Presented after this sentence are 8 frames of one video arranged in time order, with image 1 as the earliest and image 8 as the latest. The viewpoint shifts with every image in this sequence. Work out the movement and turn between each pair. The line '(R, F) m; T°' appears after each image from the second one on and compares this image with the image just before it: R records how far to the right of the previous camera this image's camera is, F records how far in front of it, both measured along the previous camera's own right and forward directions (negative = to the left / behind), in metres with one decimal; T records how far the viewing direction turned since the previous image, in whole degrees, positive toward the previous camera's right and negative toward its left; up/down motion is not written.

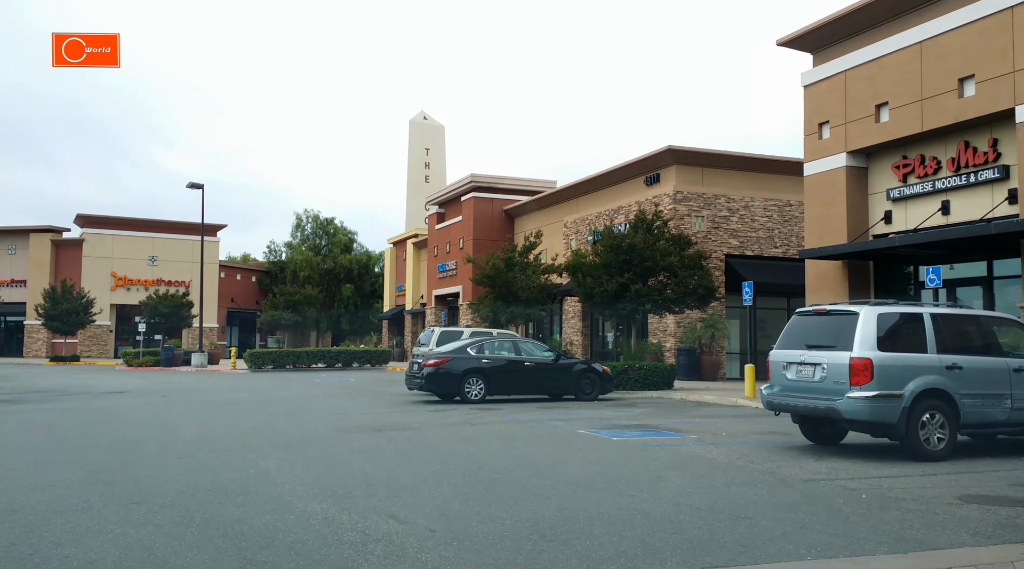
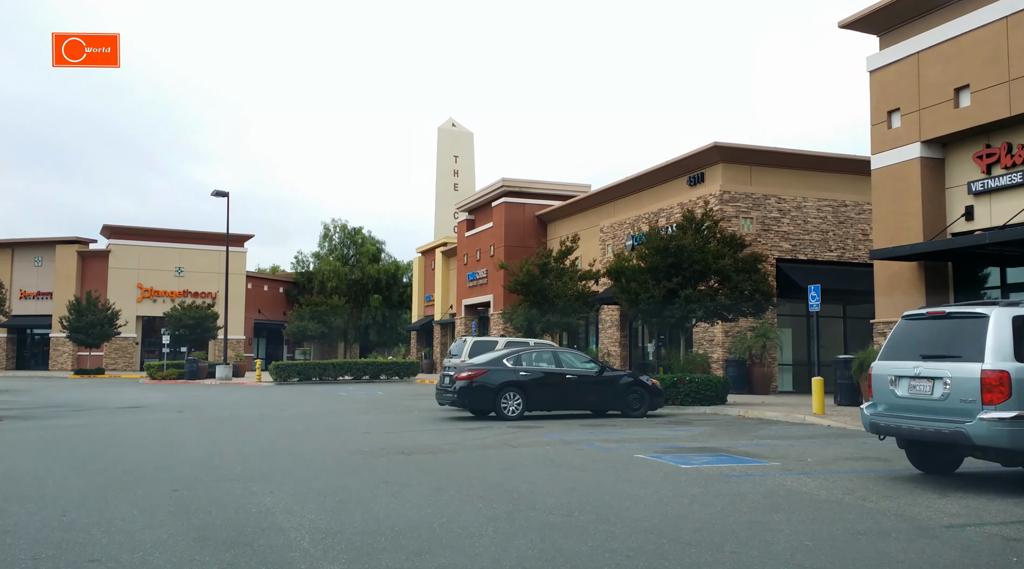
(-0.3, +1.7) m; -2°
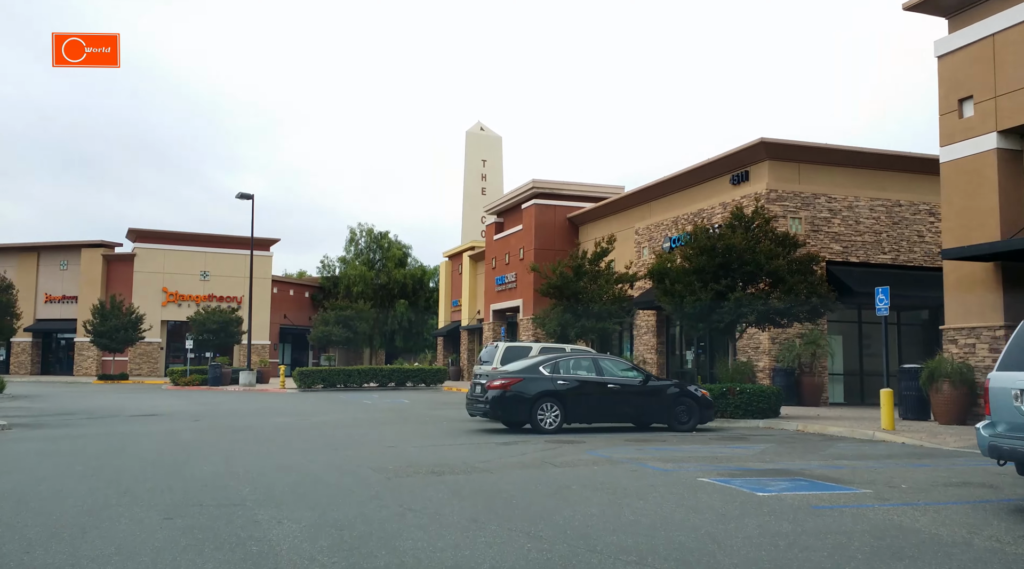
(-0.2, +1.4) m; -2°
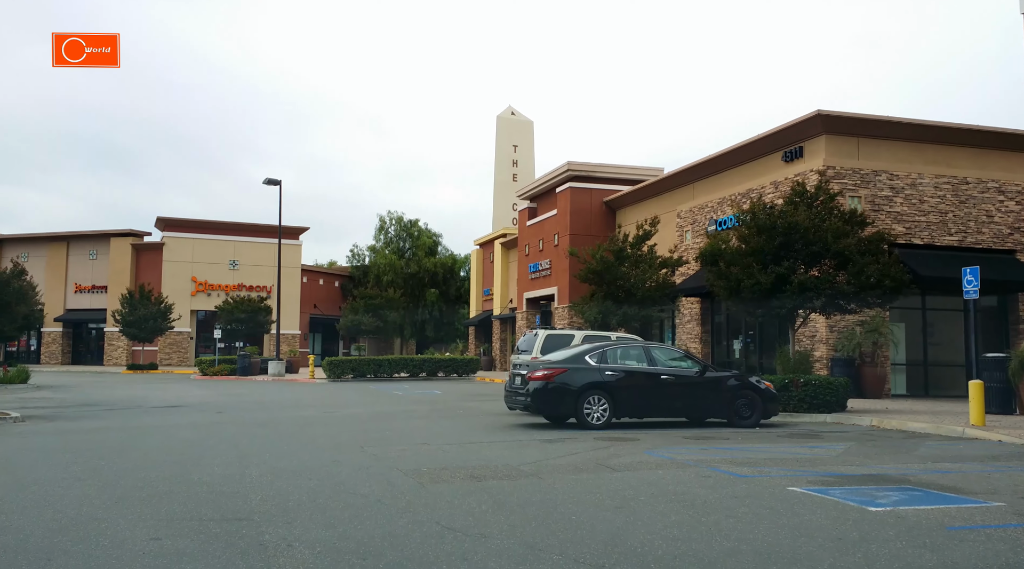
(-0.2, +1.4) m; -2°
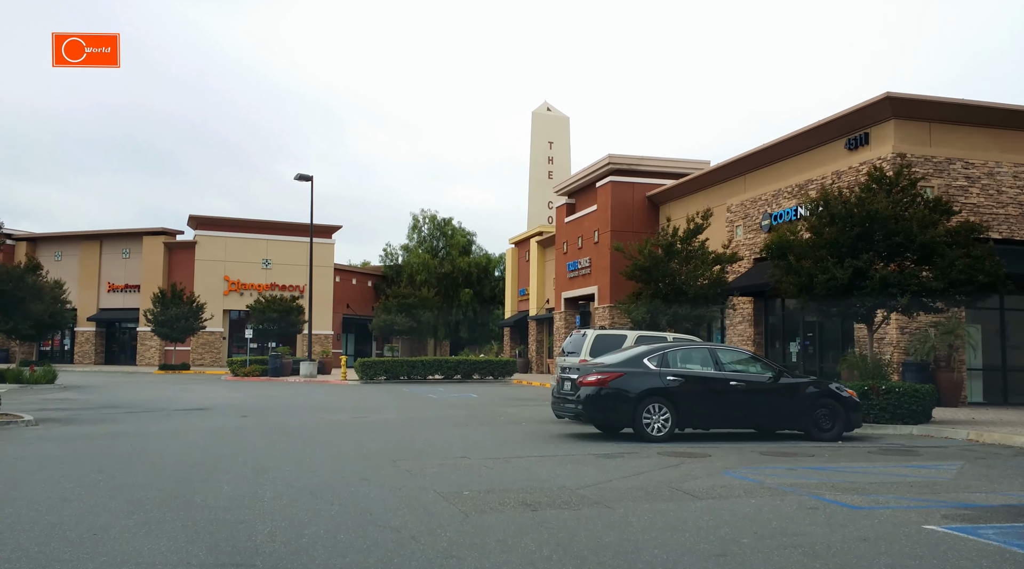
(-0.3, +1.5) m; -2°
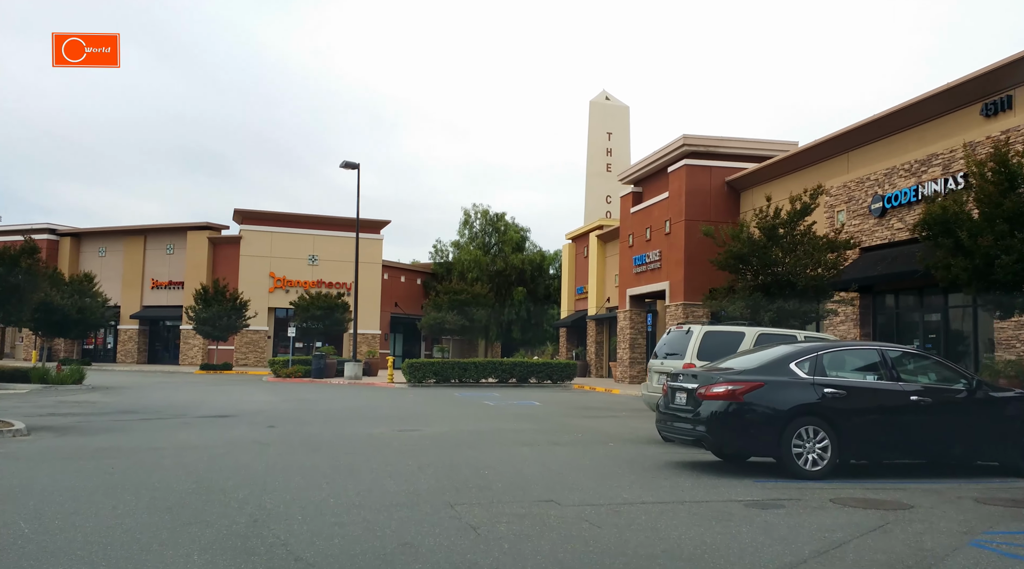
(-0.6, +3.3) m; -3°
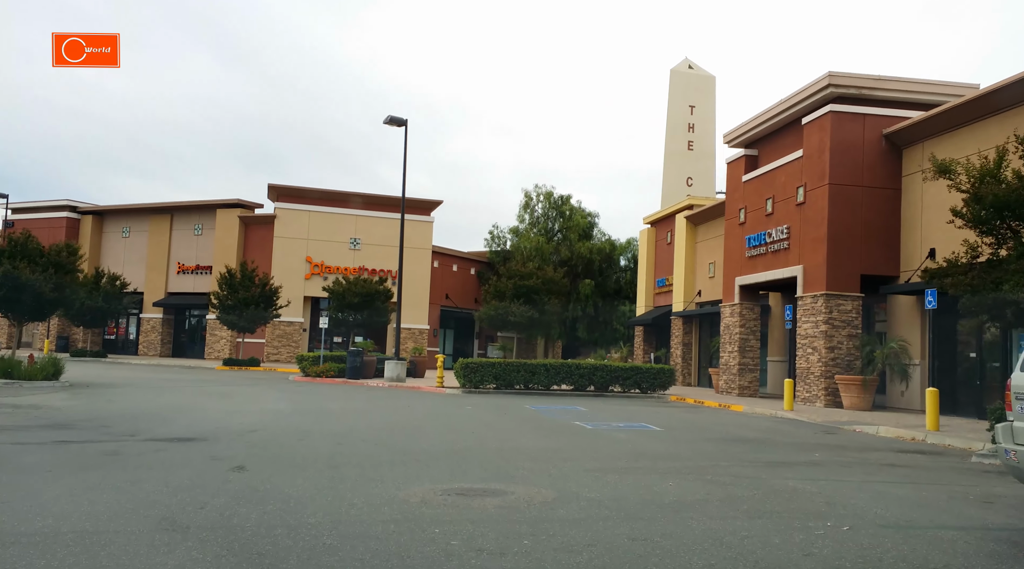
(-1.1, +7.2) m; -3°
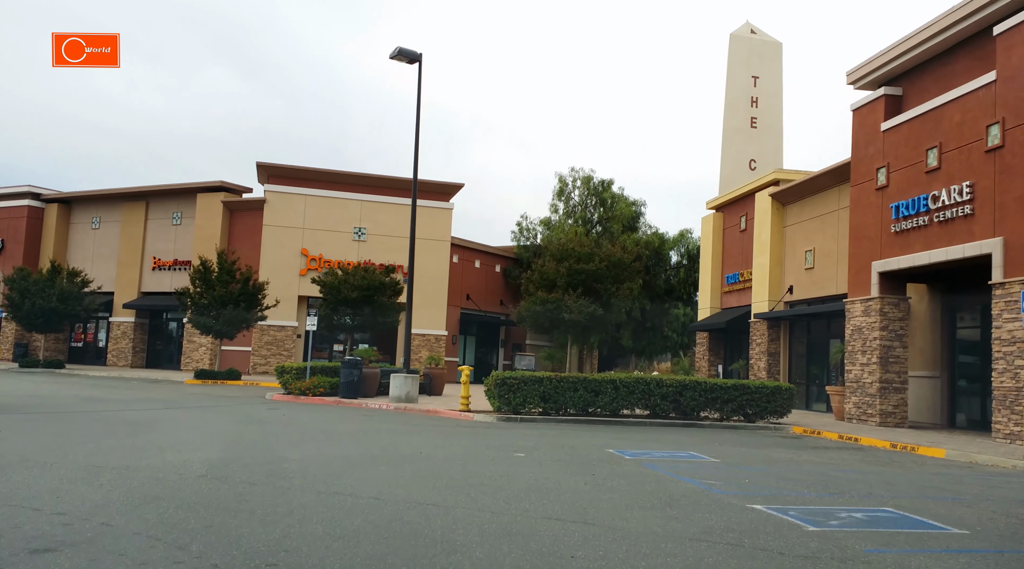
(-1.0, +8.1) m; -1°
